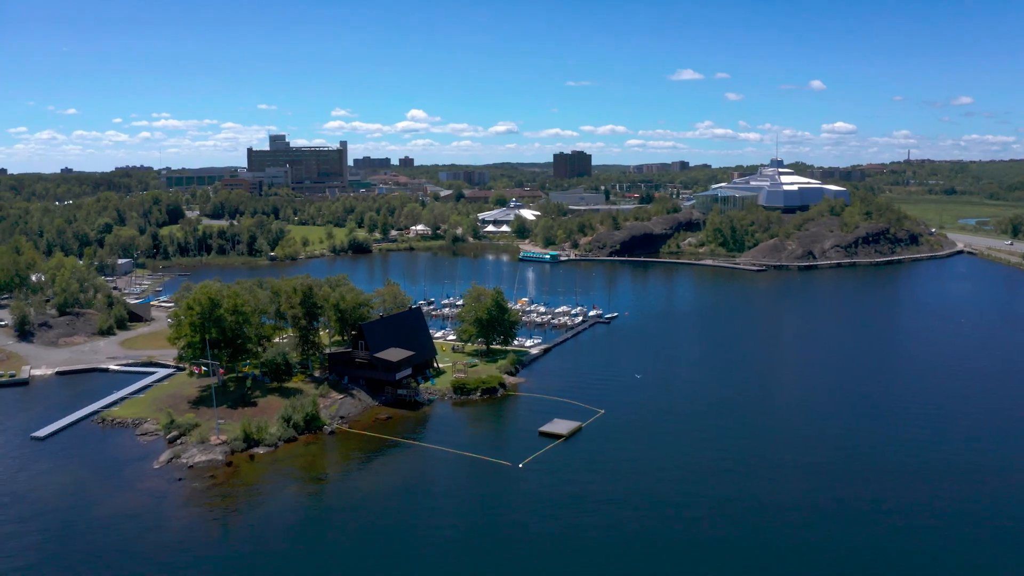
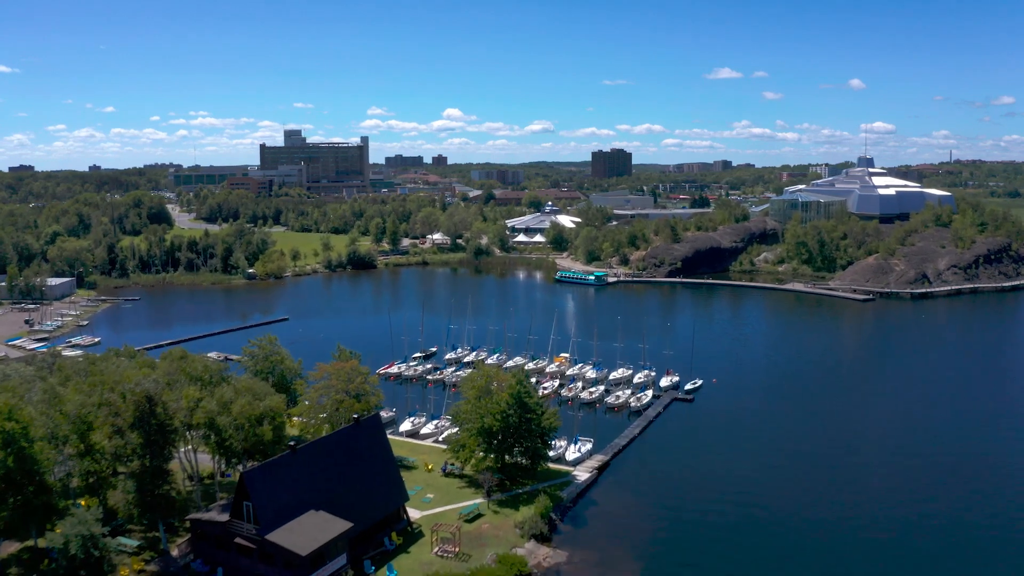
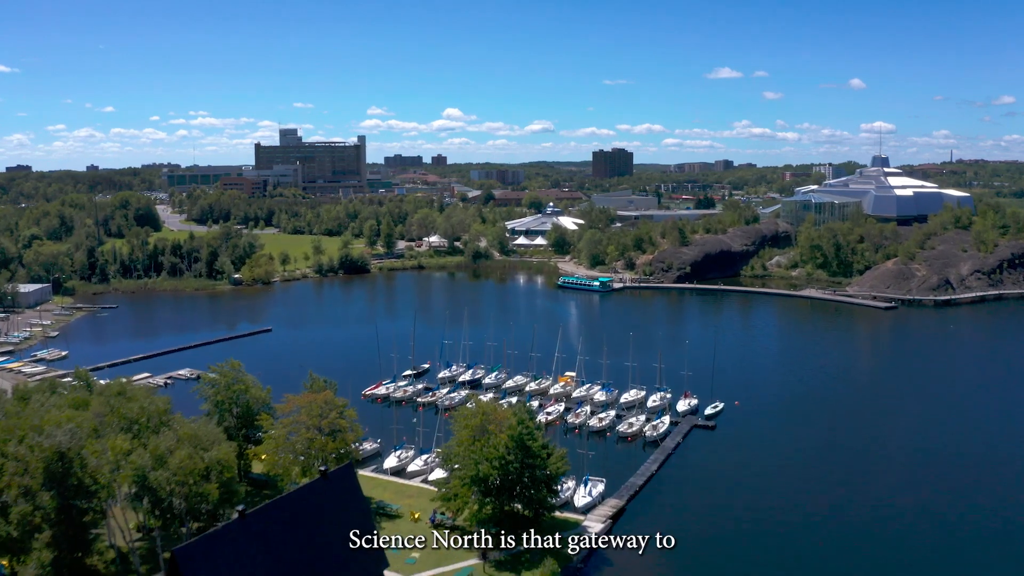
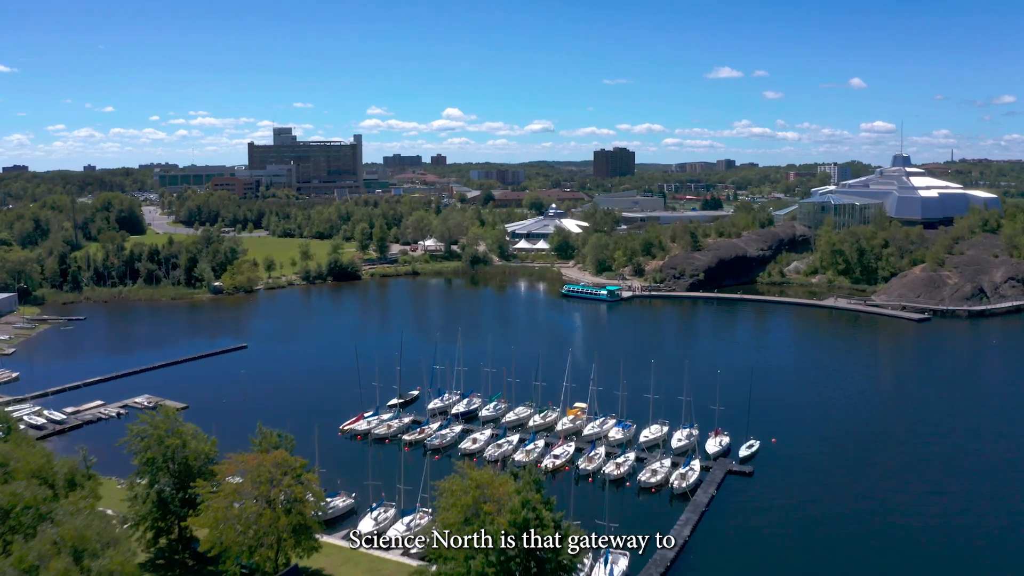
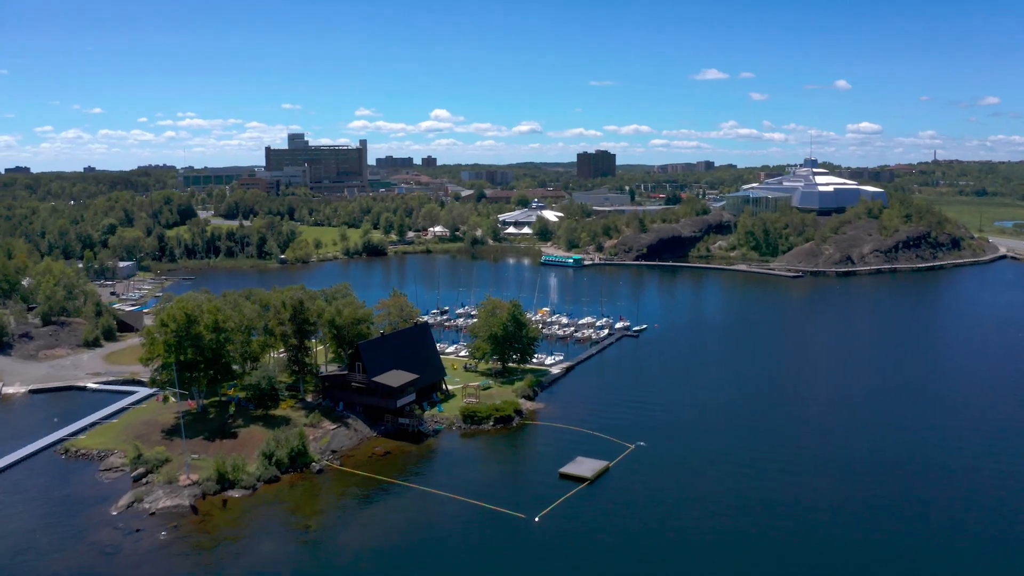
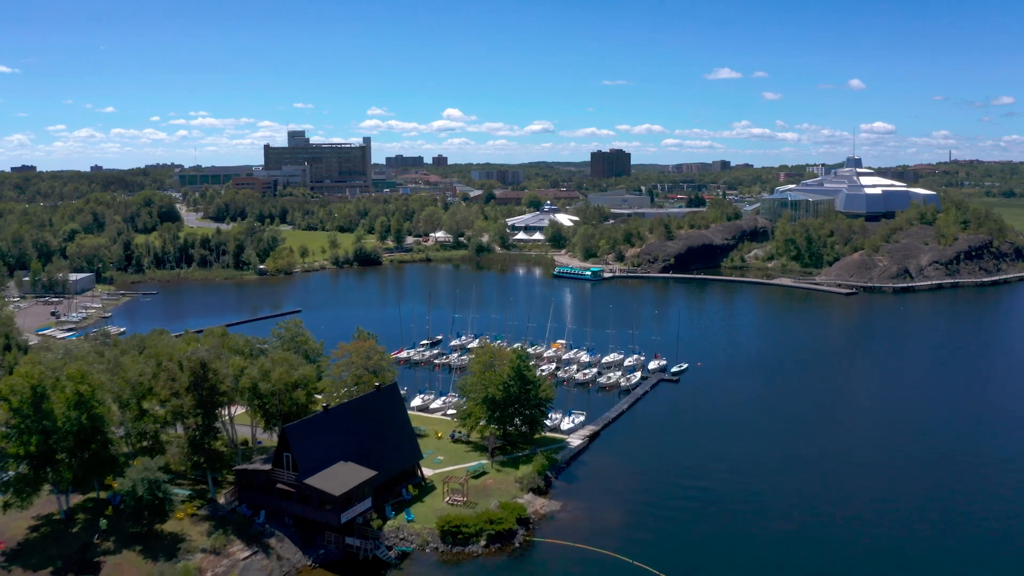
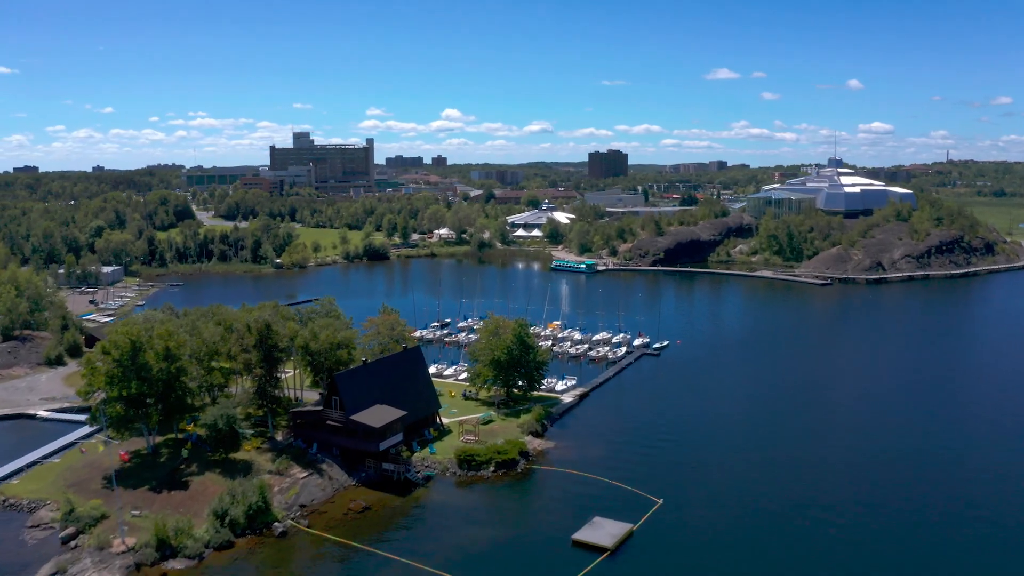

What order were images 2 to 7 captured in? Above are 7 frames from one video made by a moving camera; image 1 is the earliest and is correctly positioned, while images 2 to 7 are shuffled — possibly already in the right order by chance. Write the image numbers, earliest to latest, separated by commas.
5, 7, 6, 2, 3, 4
